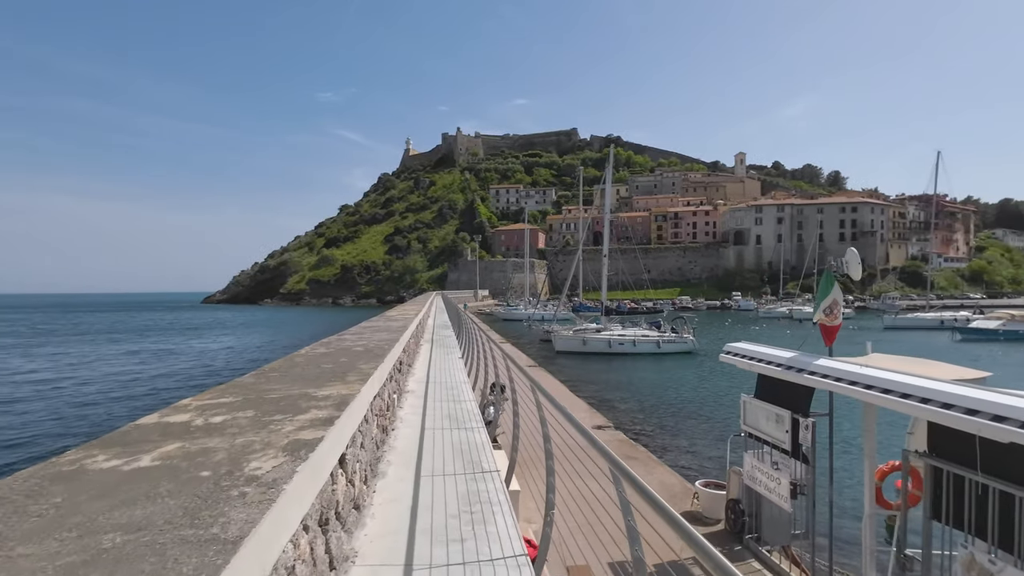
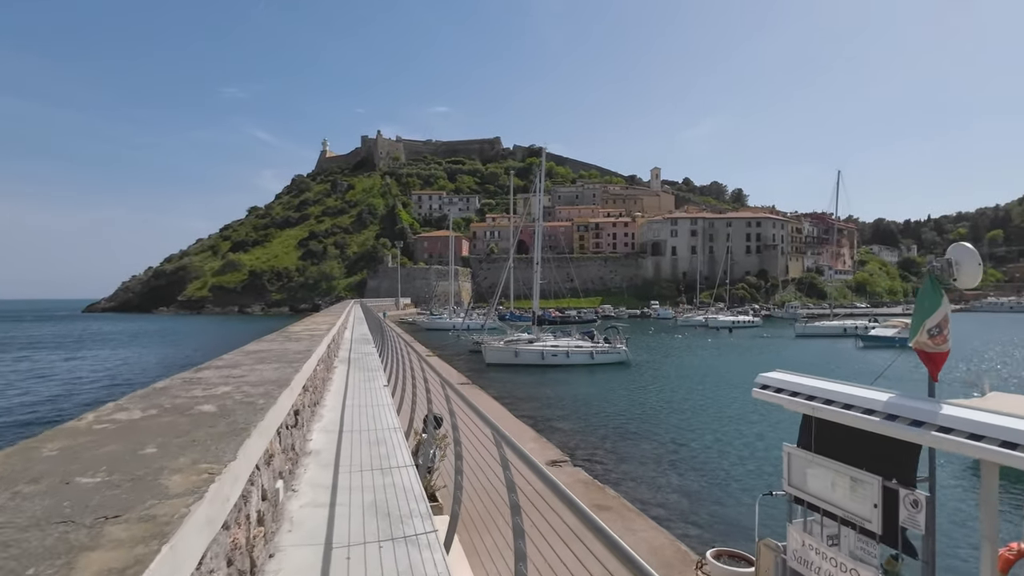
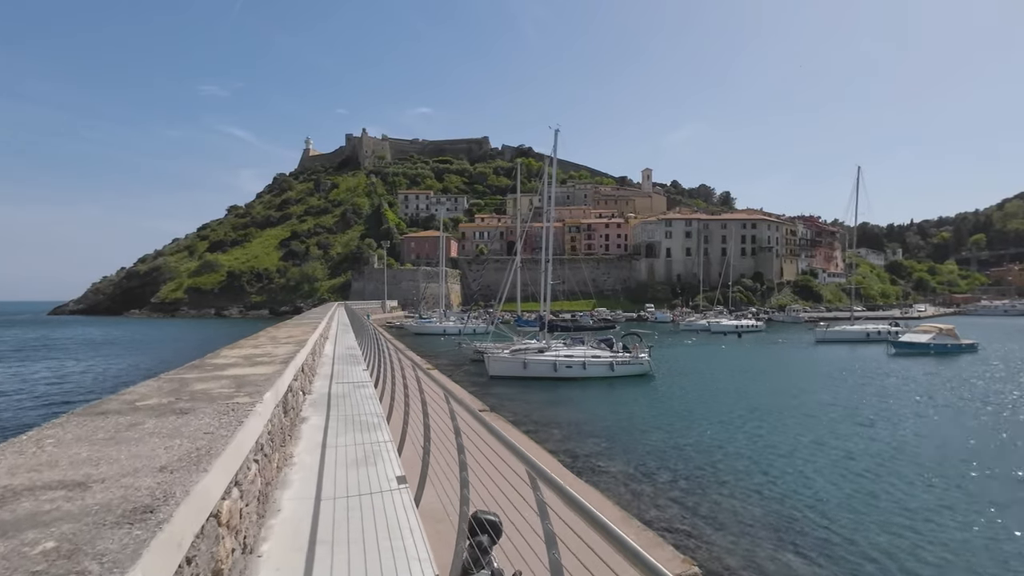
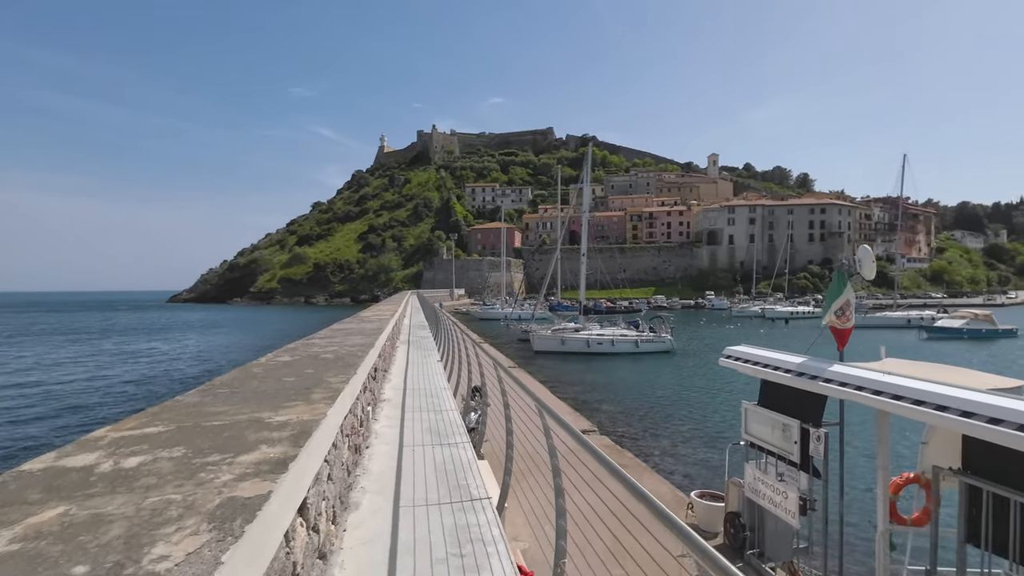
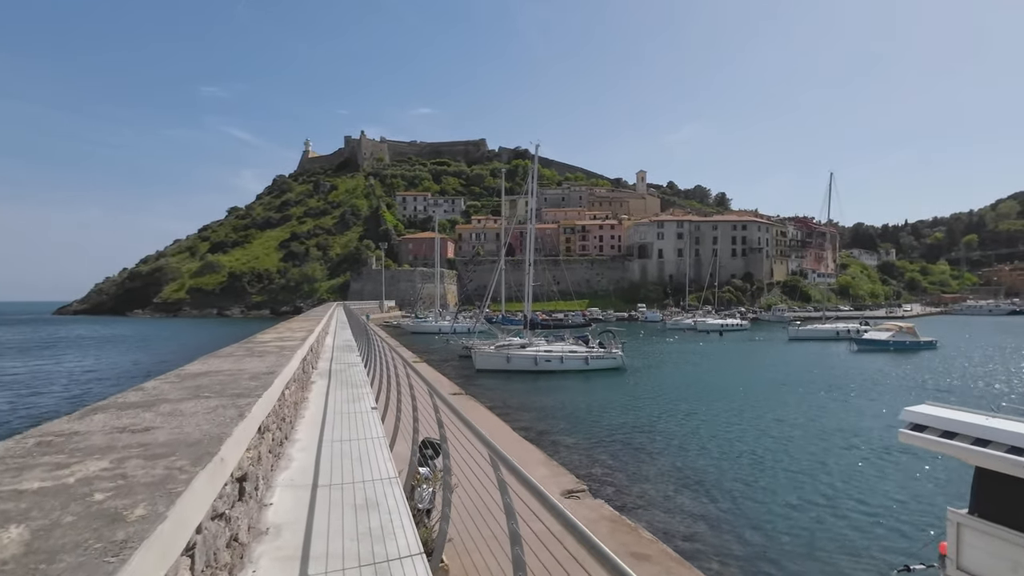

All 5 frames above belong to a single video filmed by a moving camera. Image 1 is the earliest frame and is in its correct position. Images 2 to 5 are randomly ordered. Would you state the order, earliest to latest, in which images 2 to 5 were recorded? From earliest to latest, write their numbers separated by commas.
4, 2, 5, 3
